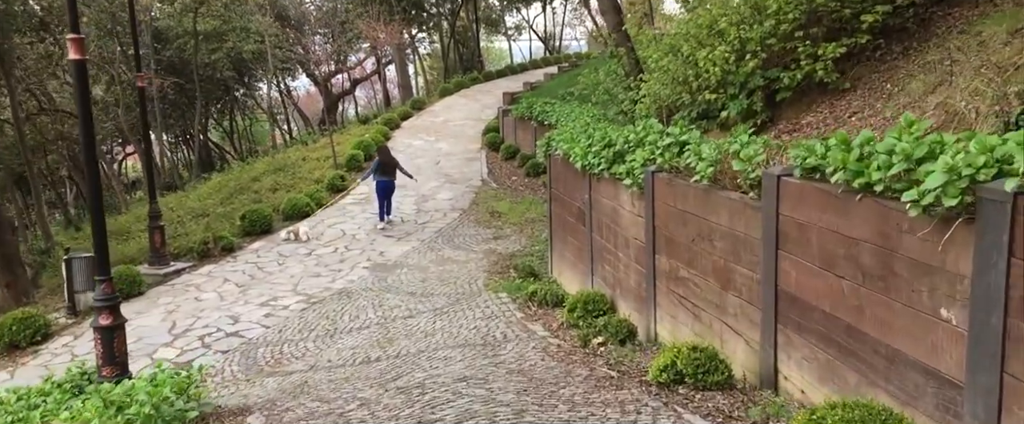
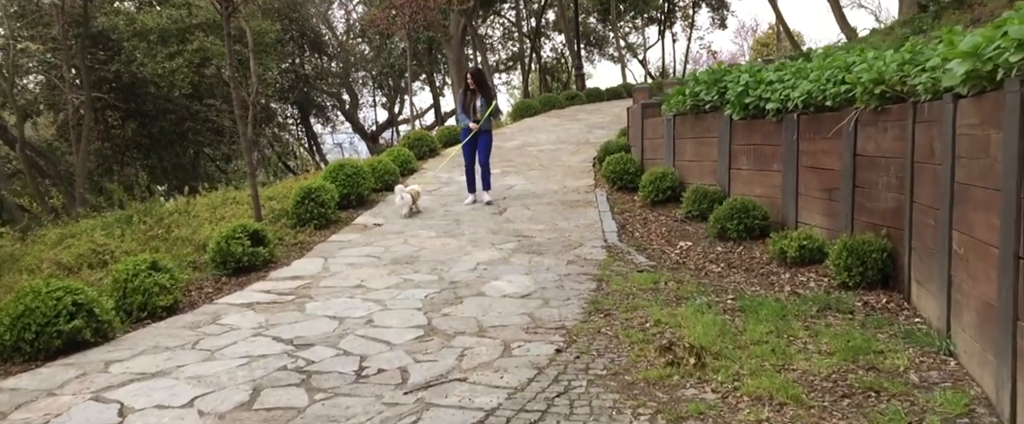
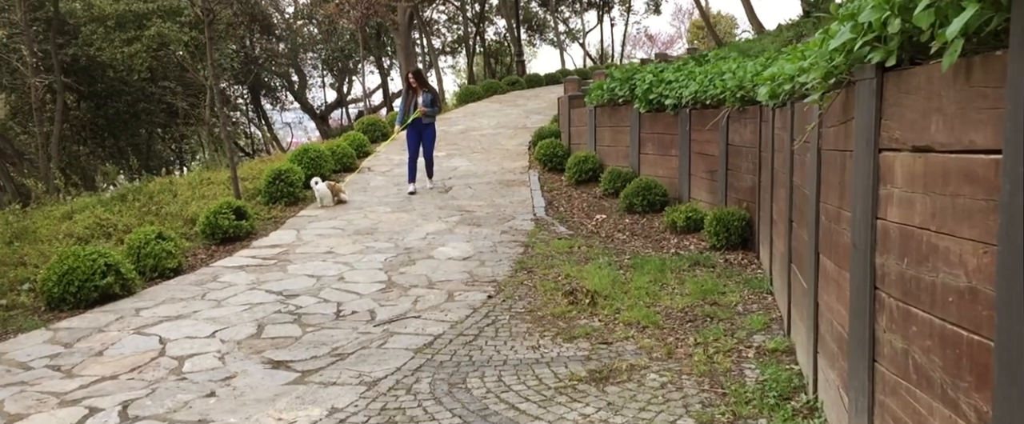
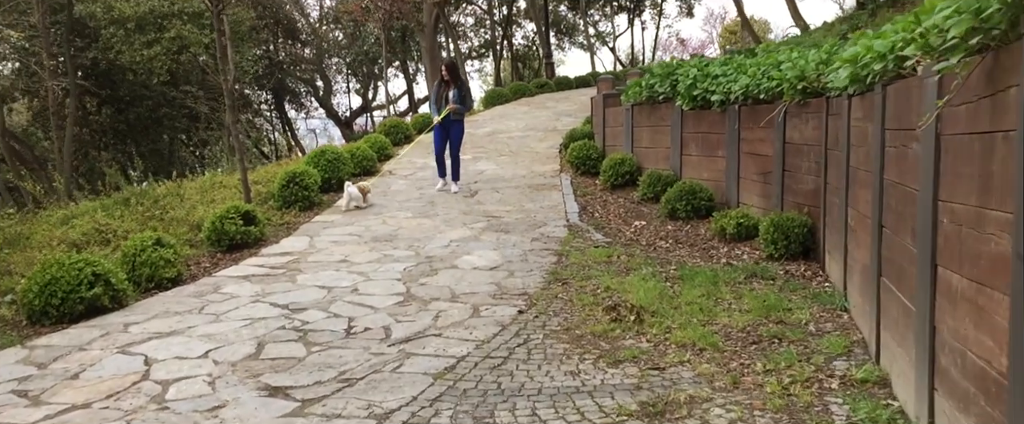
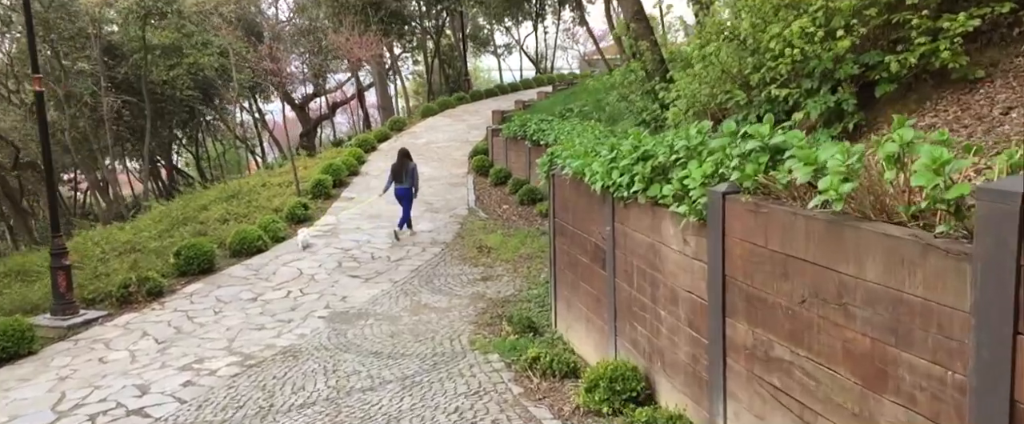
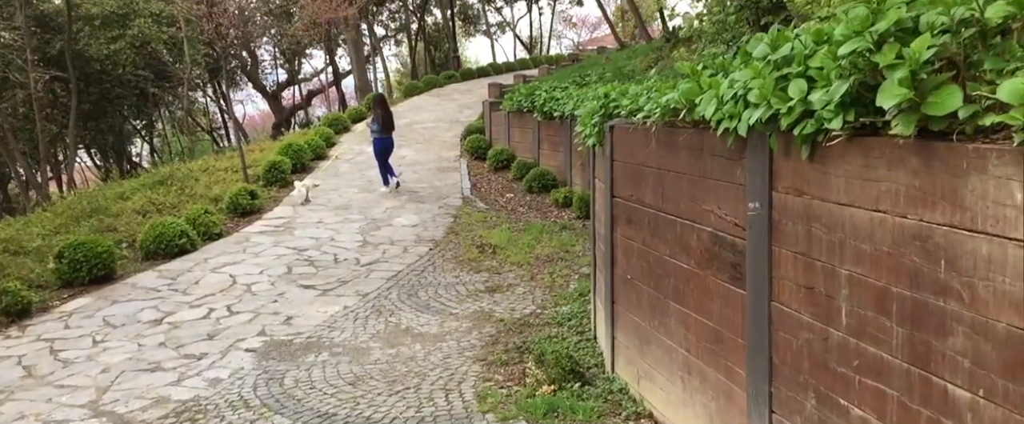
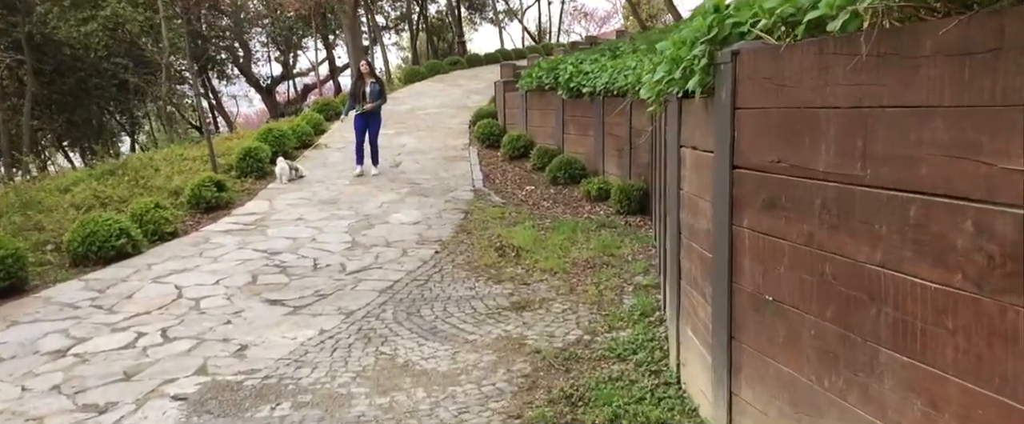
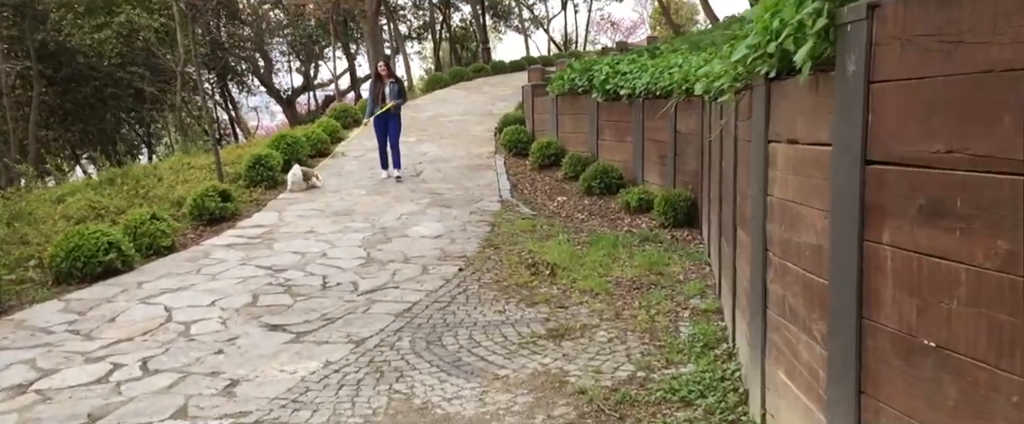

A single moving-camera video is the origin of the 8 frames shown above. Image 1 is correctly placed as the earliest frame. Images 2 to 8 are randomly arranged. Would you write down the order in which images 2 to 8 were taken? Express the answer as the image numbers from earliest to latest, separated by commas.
5, 6, 7, 8, 3, 4, 2
